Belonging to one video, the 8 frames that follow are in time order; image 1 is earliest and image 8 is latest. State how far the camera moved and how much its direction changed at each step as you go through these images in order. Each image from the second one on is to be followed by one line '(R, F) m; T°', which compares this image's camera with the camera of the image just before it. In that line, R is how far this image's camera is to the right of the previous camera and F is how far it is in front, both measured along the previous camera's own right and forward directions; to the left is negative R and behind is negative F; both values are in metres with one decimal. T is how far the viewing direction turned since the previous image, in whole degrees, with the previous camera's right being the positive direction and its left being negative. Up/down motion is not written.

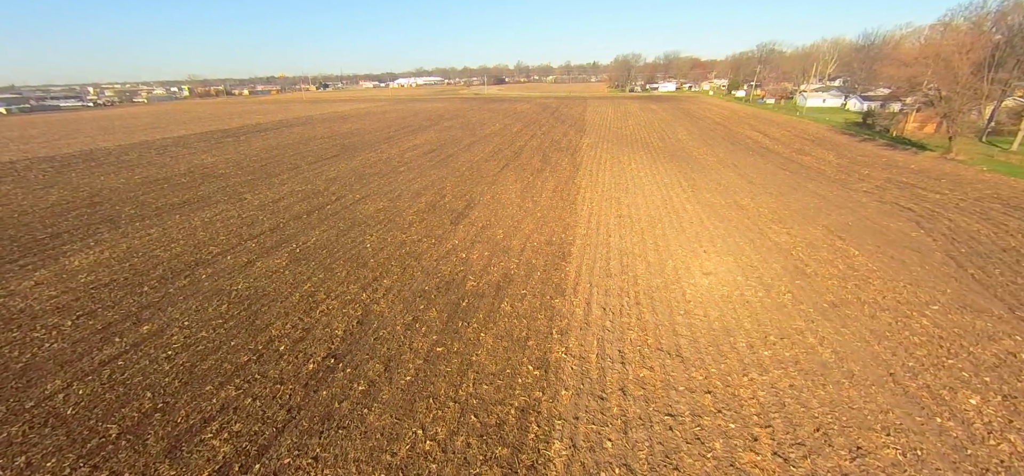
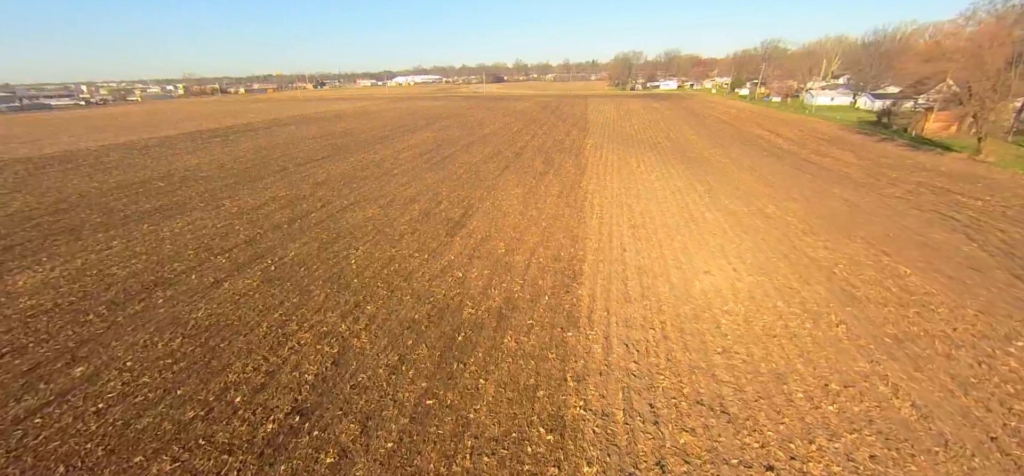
(-0.1, +0.9) m; 0°
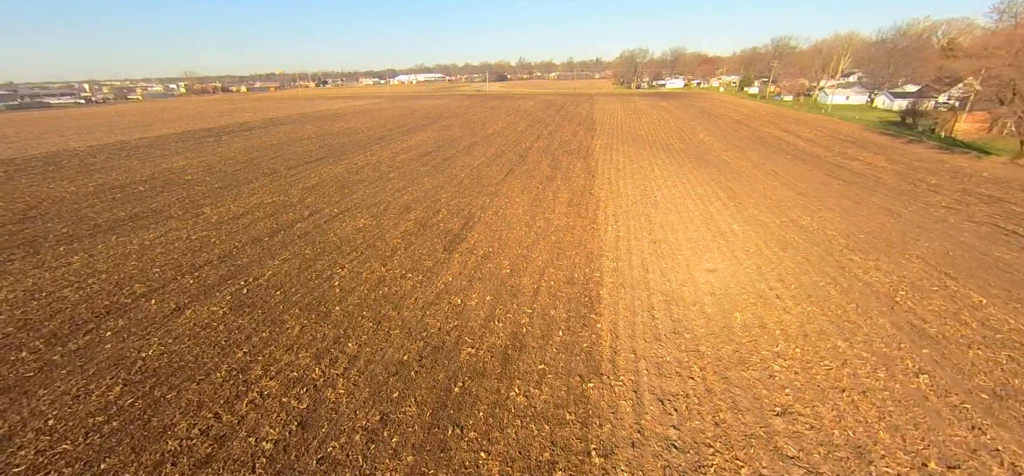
(-0.1, +0.9) m; 0°
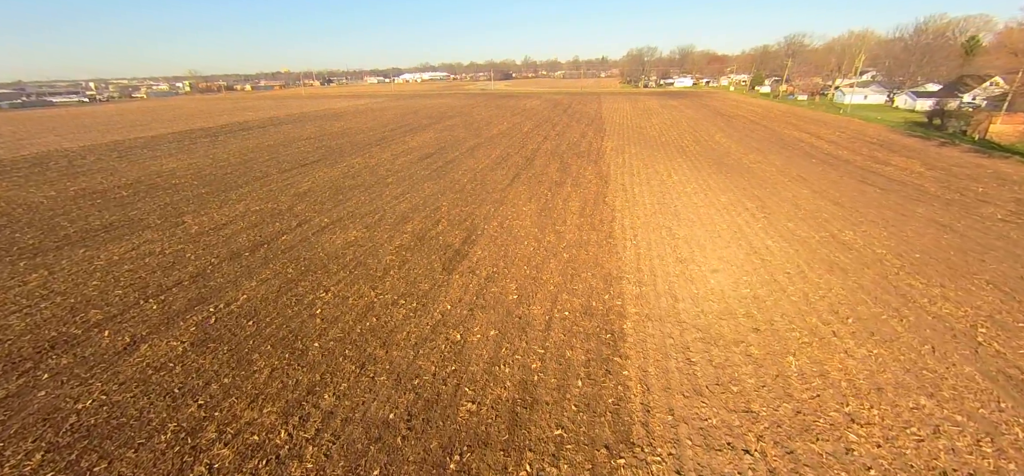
(-0.1, +0.9) m; -1°
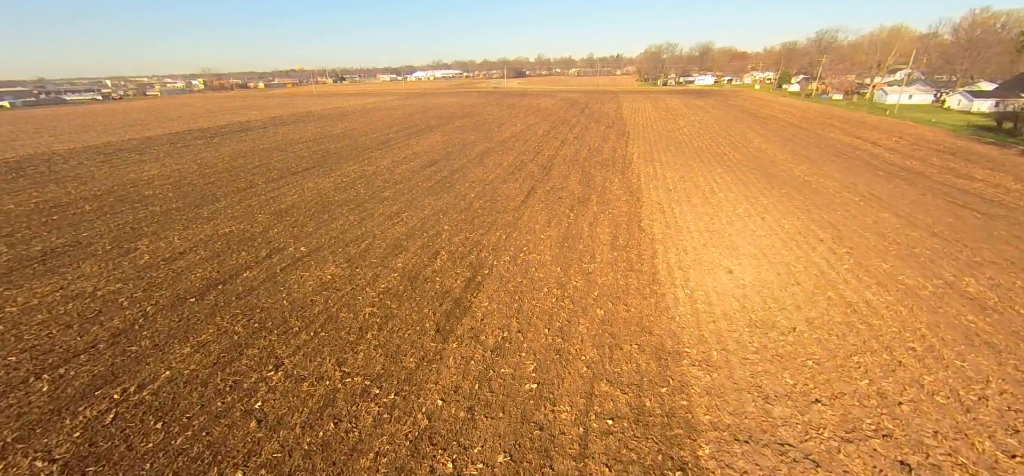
(-0.1, +1.7) m; -2°
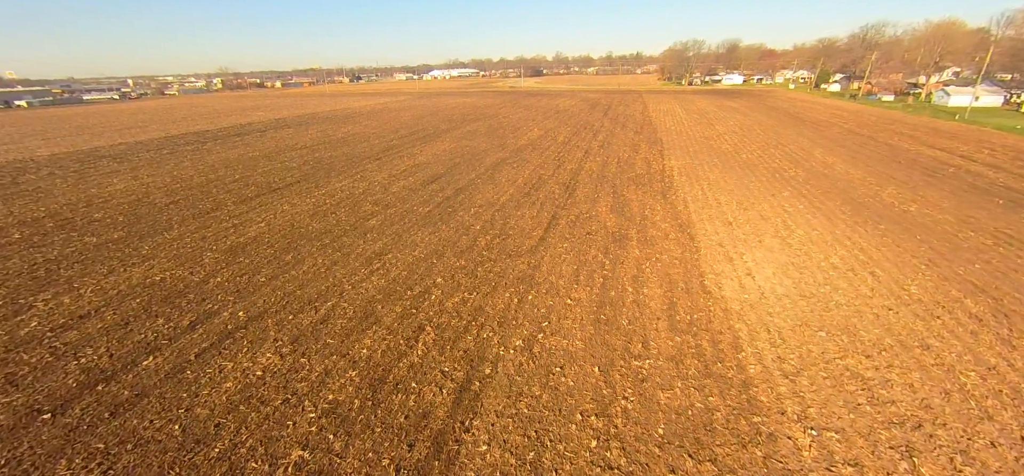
(0.0, +2.1) m; -2°
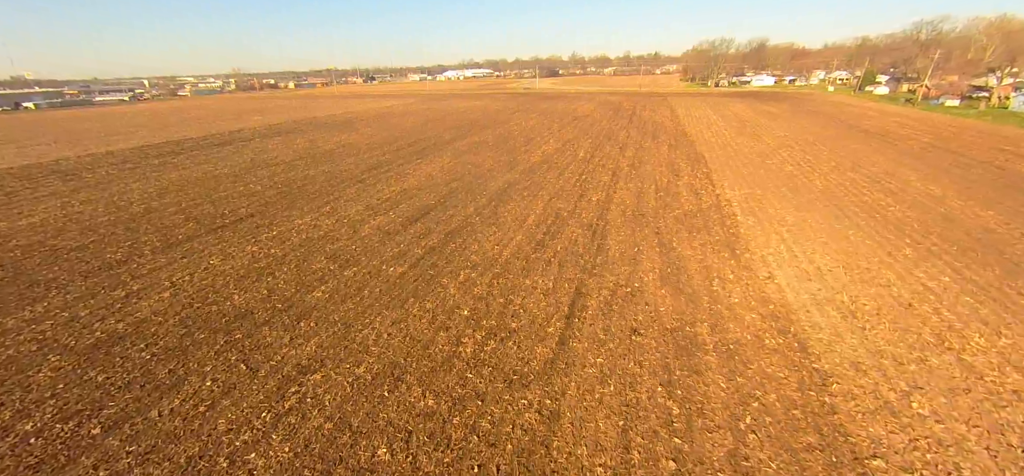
(+0.1, +2.7) m; -2°
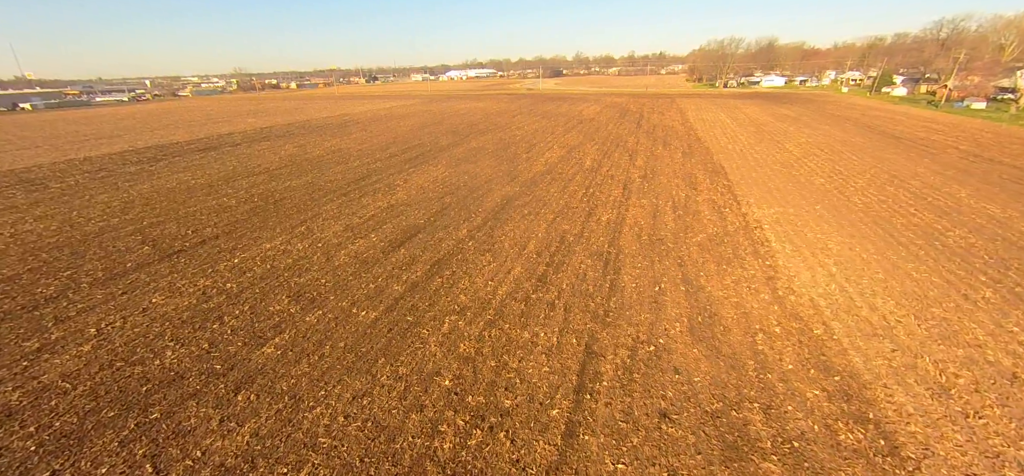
(+0.1, +1.1) m; 0°
